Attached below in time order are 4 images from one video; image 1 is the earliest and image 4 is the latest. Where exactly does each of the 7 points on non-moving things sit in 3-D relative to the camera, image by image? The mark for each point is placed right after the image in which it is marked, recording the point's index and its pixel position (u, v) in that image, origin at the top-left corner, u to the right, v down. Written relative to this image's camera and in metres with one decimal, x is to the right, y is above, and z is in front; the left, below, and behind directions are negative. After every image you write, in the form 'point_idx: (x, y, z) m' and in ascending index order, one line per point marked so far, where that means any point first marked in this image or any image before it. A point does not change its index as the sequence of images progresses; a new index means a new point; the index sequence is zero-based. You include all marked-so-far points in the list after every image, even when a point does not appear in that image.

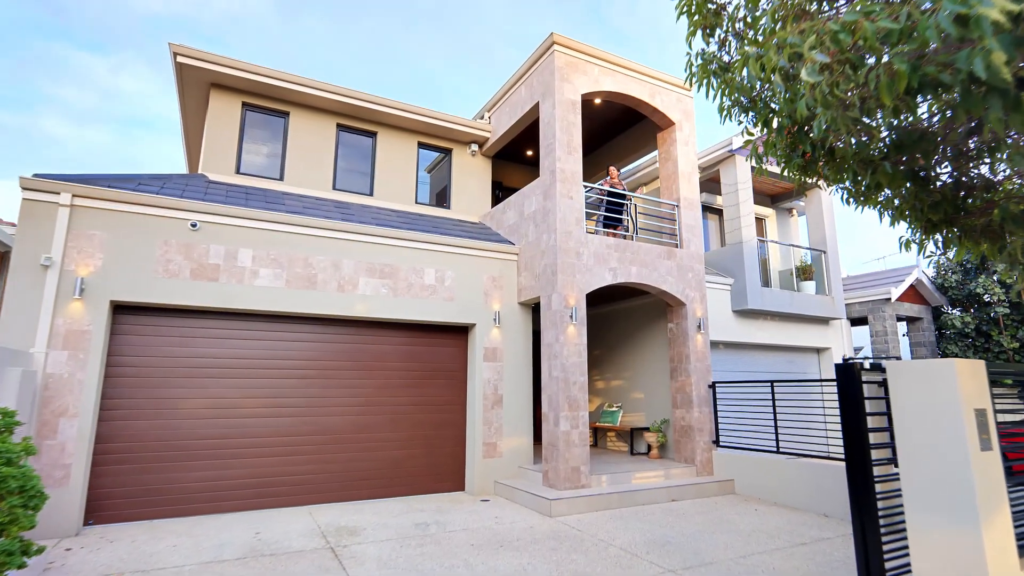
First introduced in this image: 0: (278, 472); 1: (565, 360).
0: (-3.2, -2.5, +7.3) m
1: (+0.8, -1.1, +7.9) m
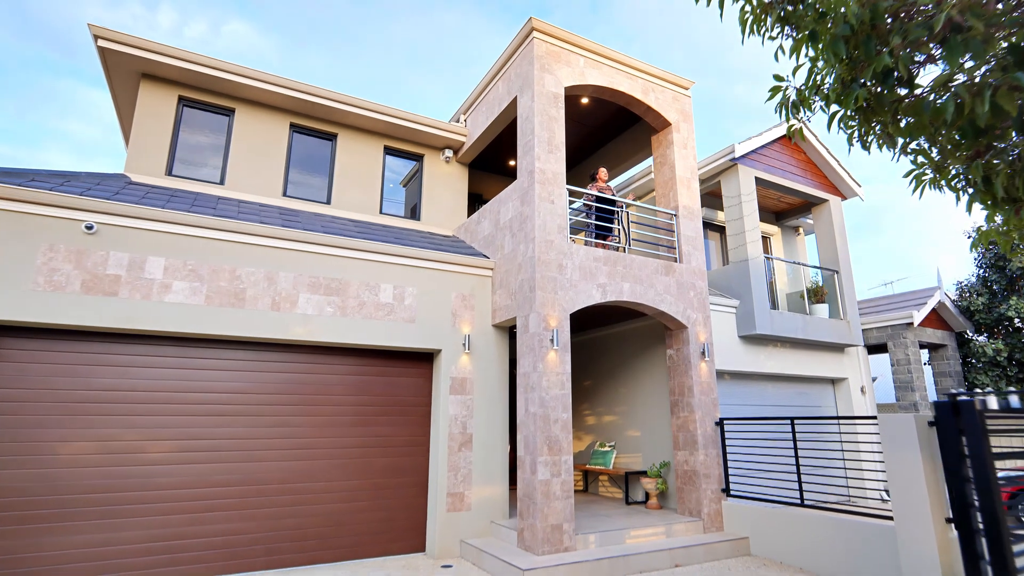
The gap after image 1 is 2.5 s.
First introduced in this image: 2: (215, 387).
0: (-3.6, -2.7, +5.9) m
1: (+0.4, -1.3, +6.6) m
2: (-3.5, -1.2, +6.3) m
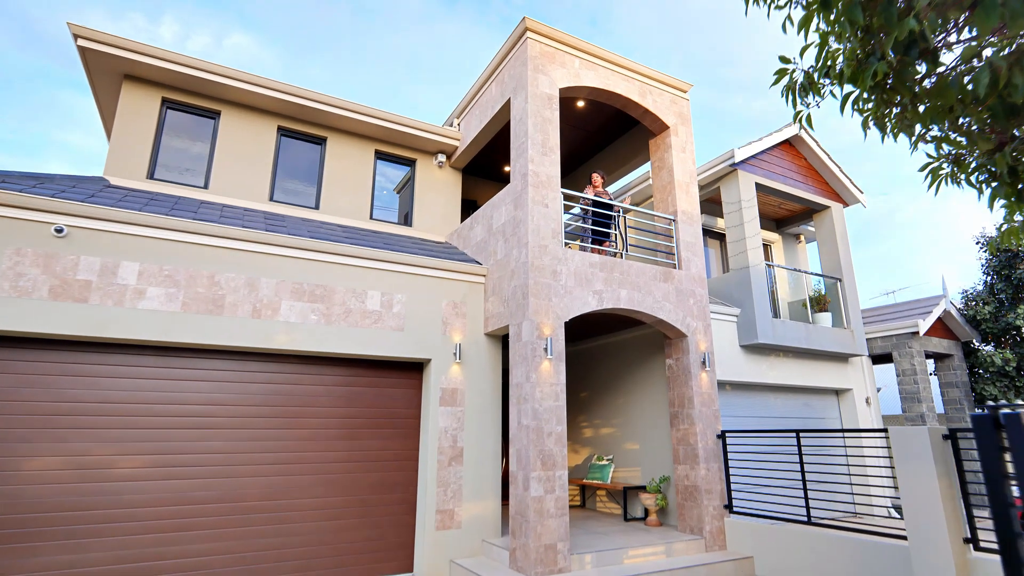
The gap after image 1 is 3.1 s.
0: (-3.7, -2.8, +5.6) m
1: (+0.3, -1.4, +6.3) m
2: (-3.6, -1.2, +6.0) m
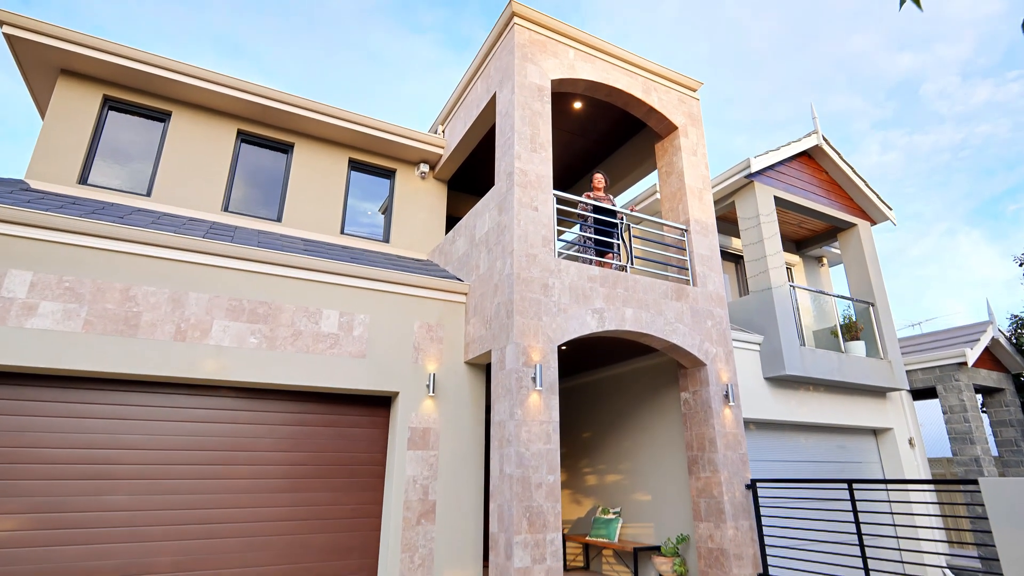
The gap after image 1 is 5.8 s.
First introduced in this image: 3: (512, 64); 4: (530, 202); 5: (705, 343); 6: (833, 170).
0: (-3.9, -2.9, +4.3) m
1: (+0.1, -1.5, +5.1) m
2: (-3.8, -1.4, +4.8) m
3: (0.0, +2.8, +6.5) m
4: (+0.2, +1.0, +6.0) m
5: (+2.4, -0.7, +6.6) m
6: (+6.5, +2.4, +10.6) m
